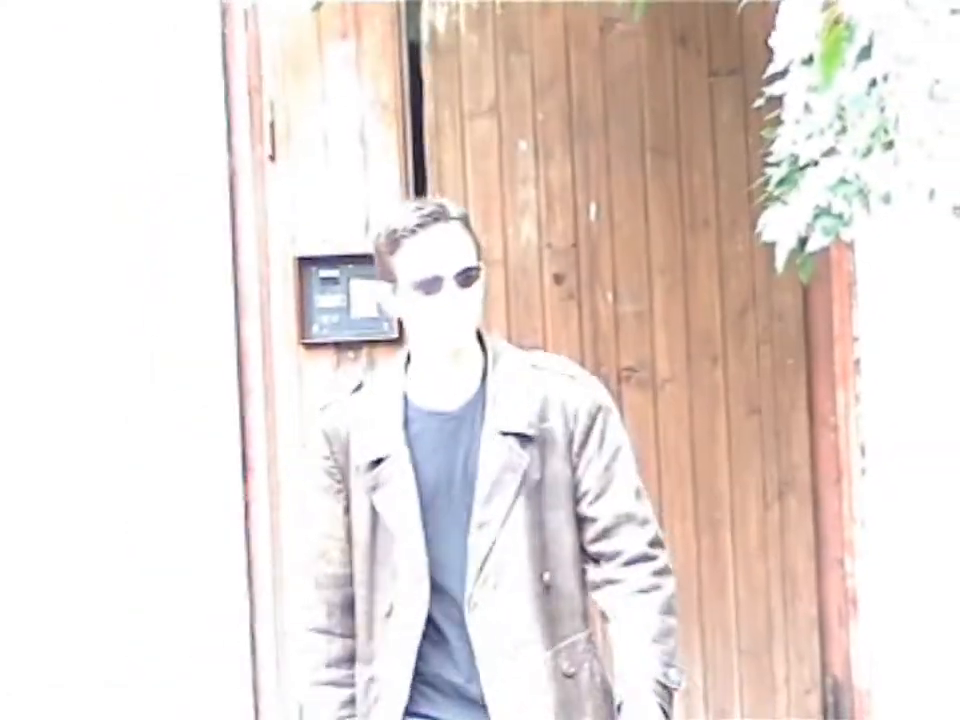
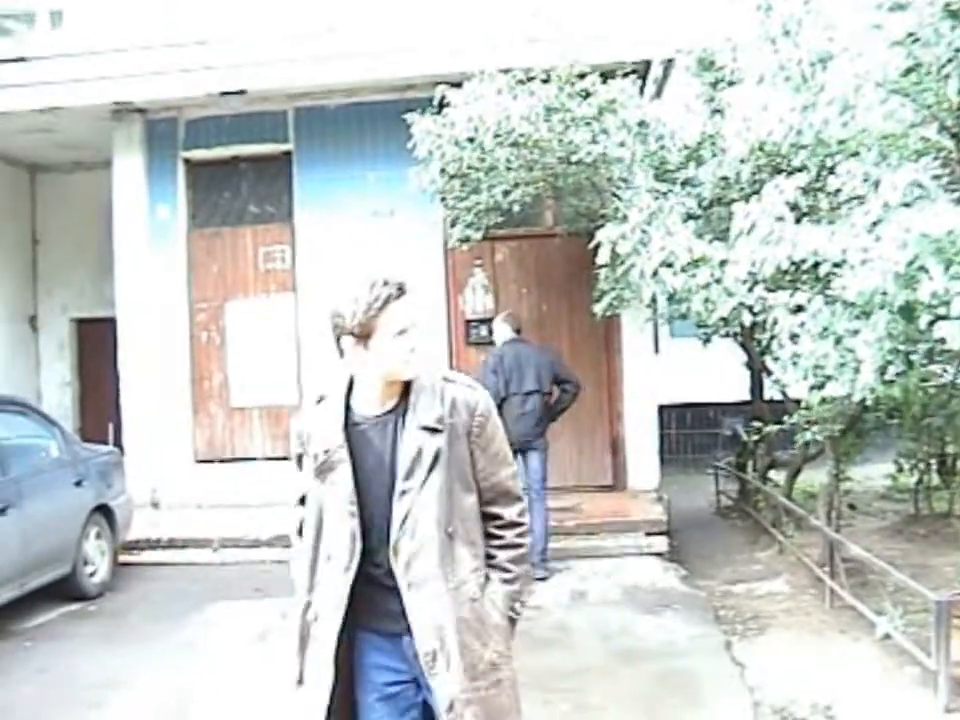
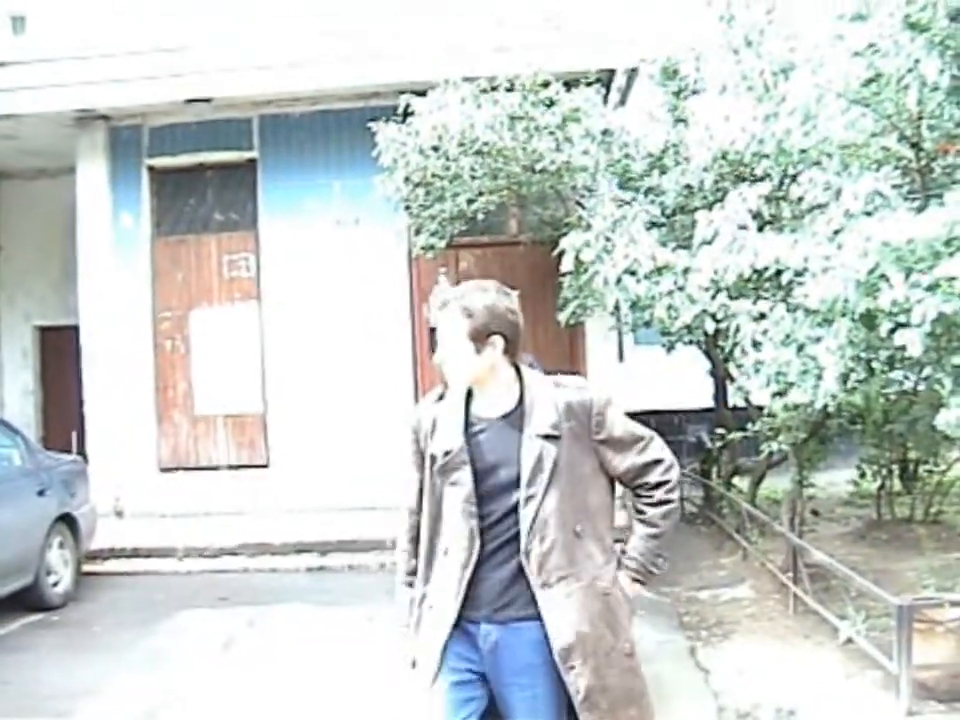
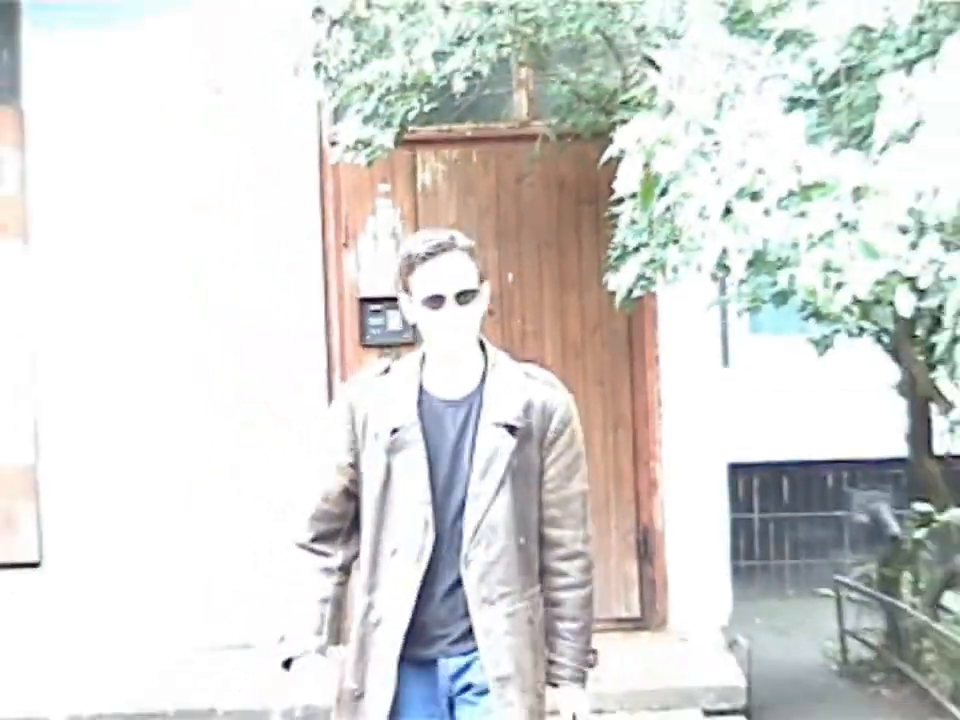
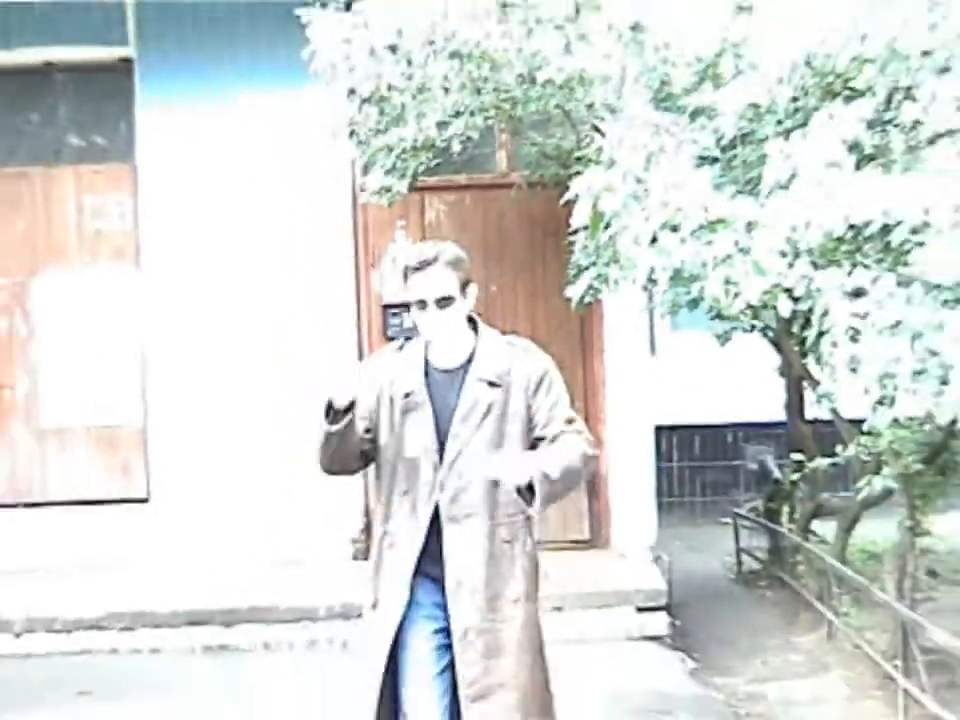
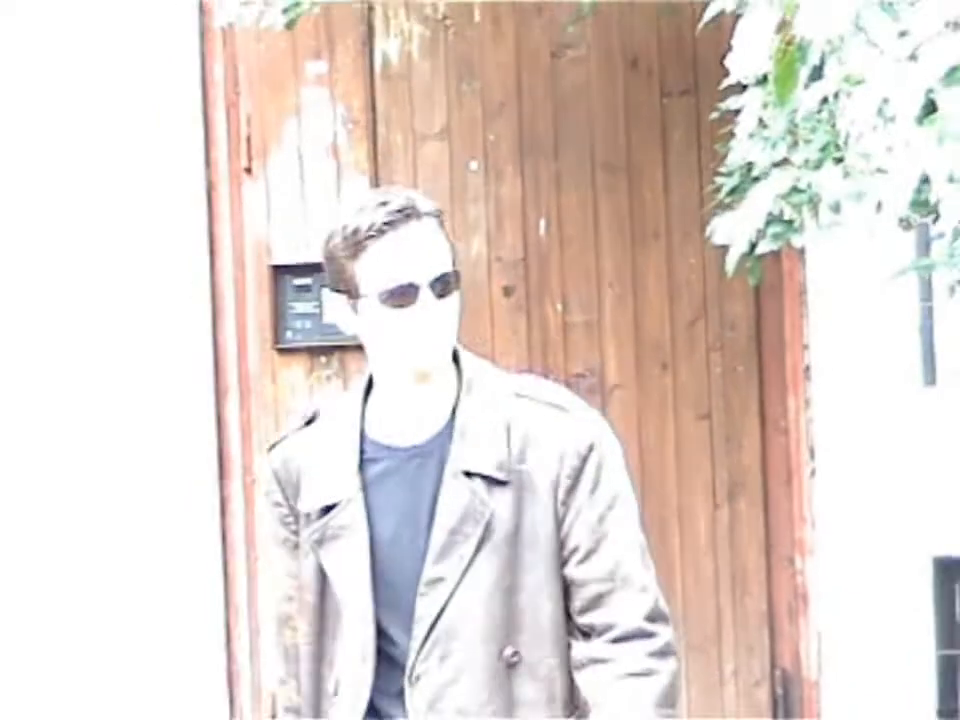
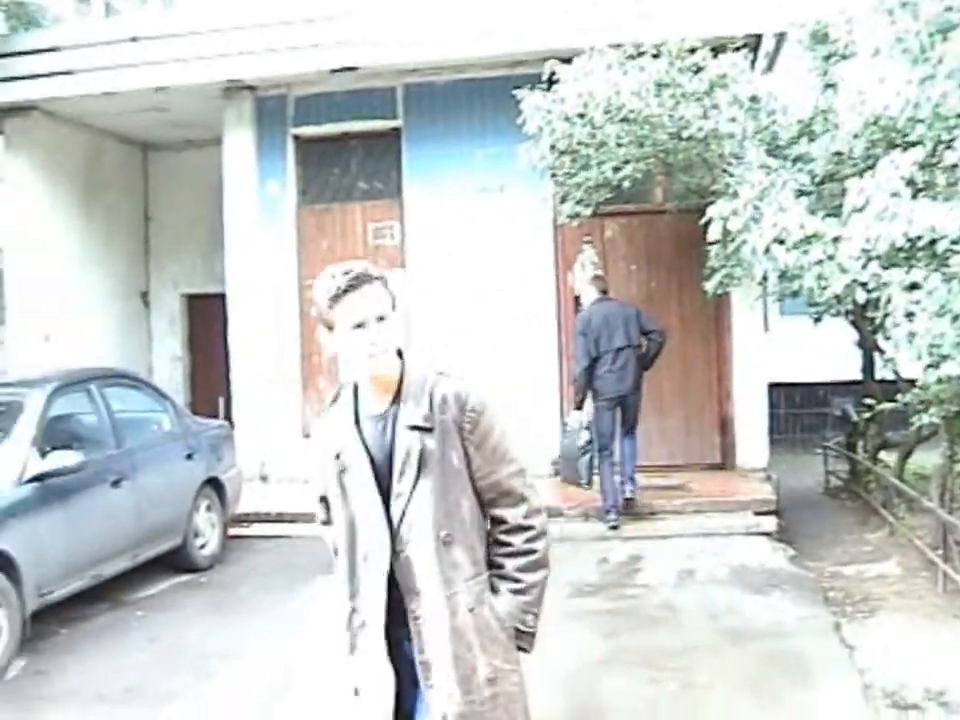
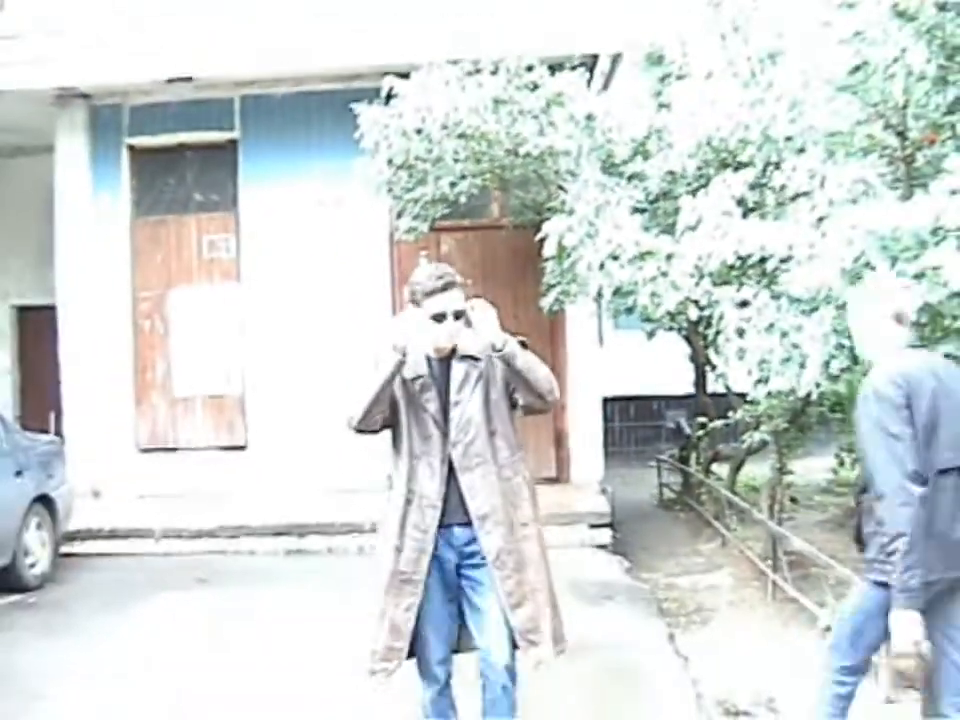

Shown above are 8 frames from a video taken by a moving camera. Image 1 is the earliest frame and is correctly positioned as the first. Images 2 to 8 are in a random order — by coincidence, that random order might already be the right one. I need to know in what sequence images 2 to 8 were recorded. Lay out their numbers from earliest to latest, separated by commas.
6, 4, 5, 8, 3, 2, 7
